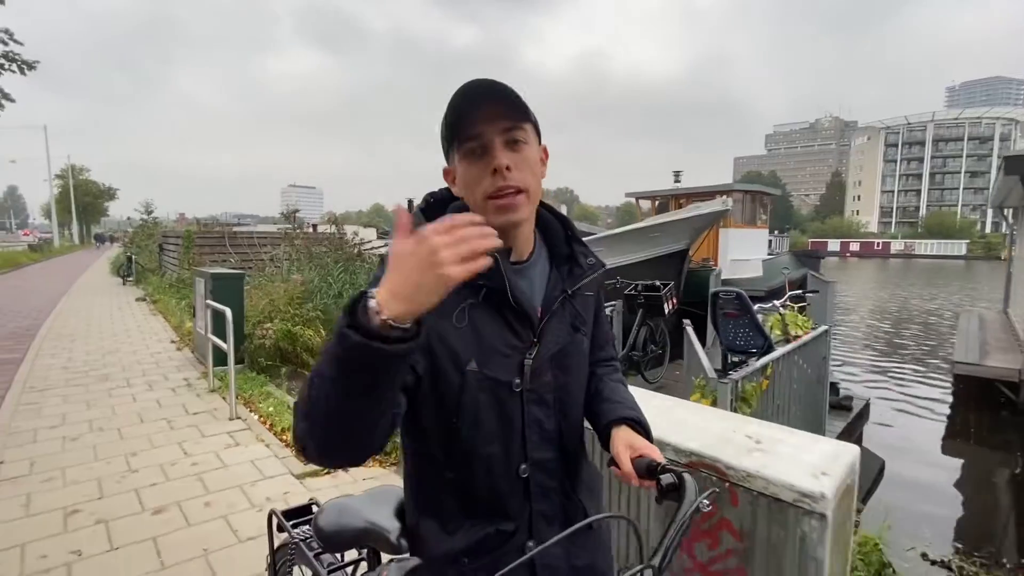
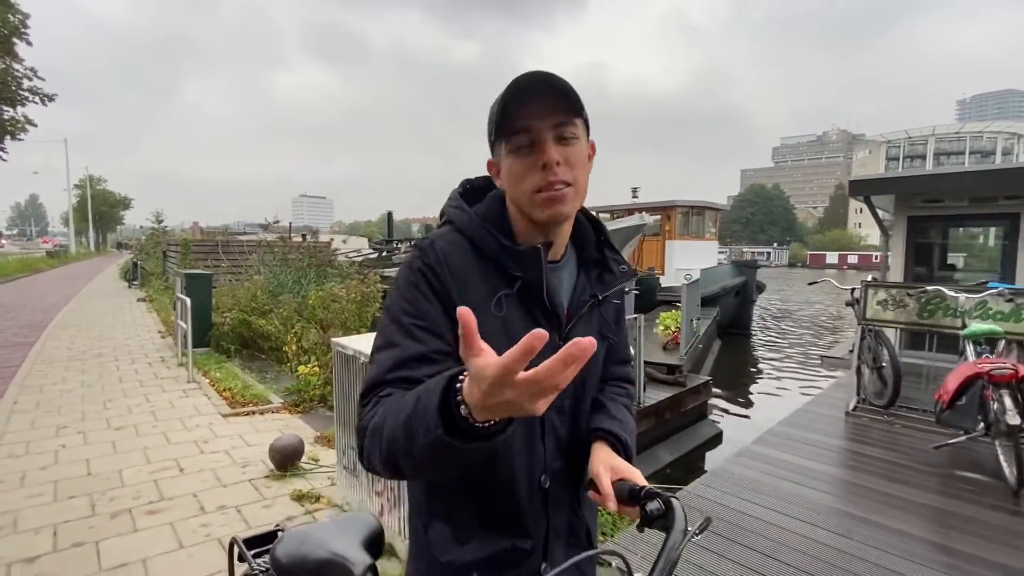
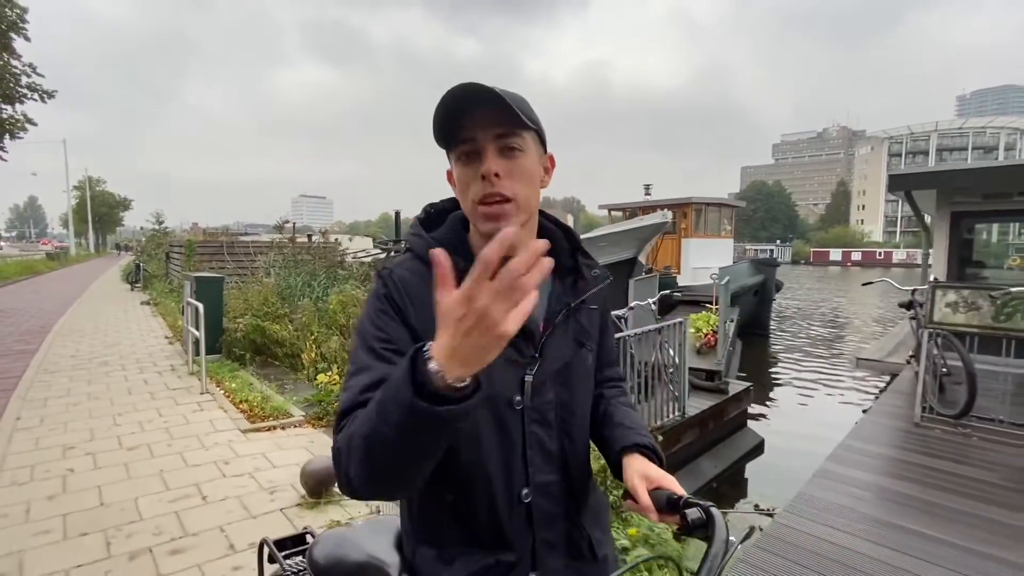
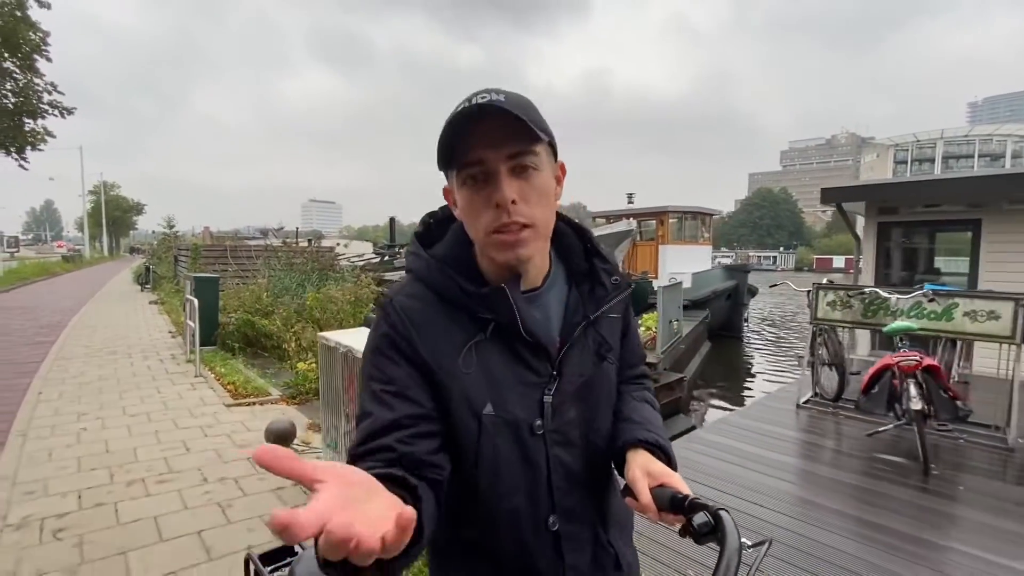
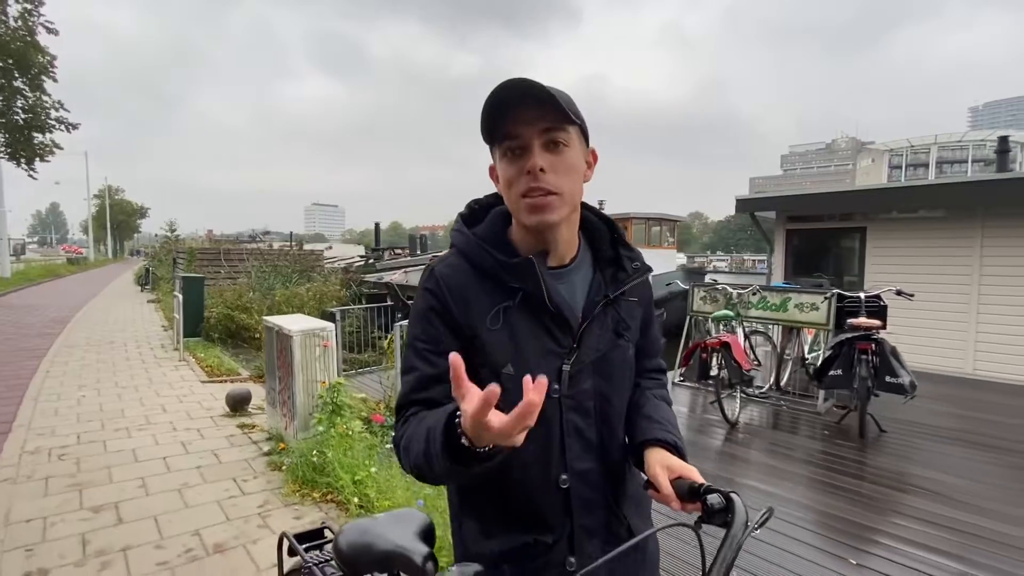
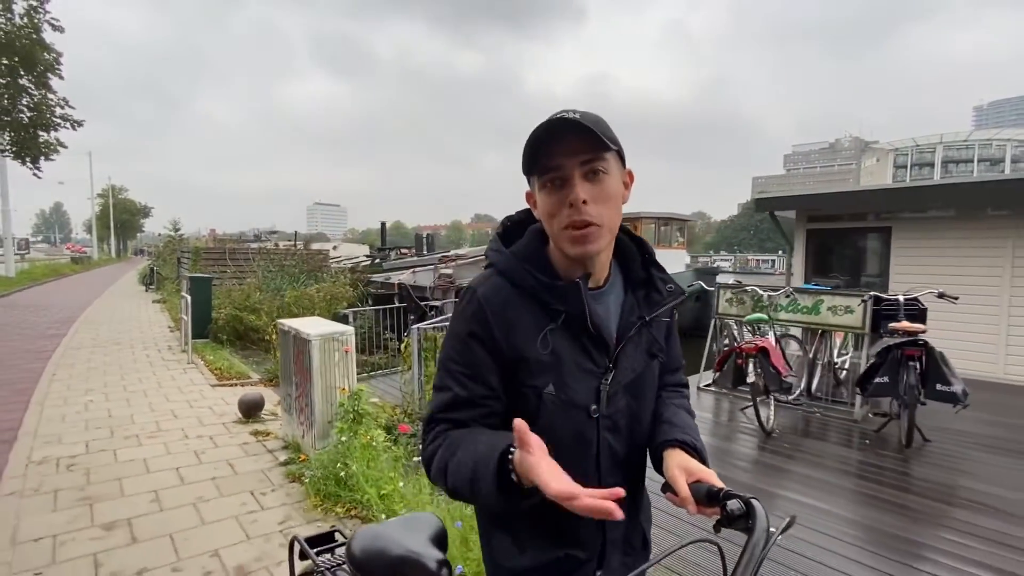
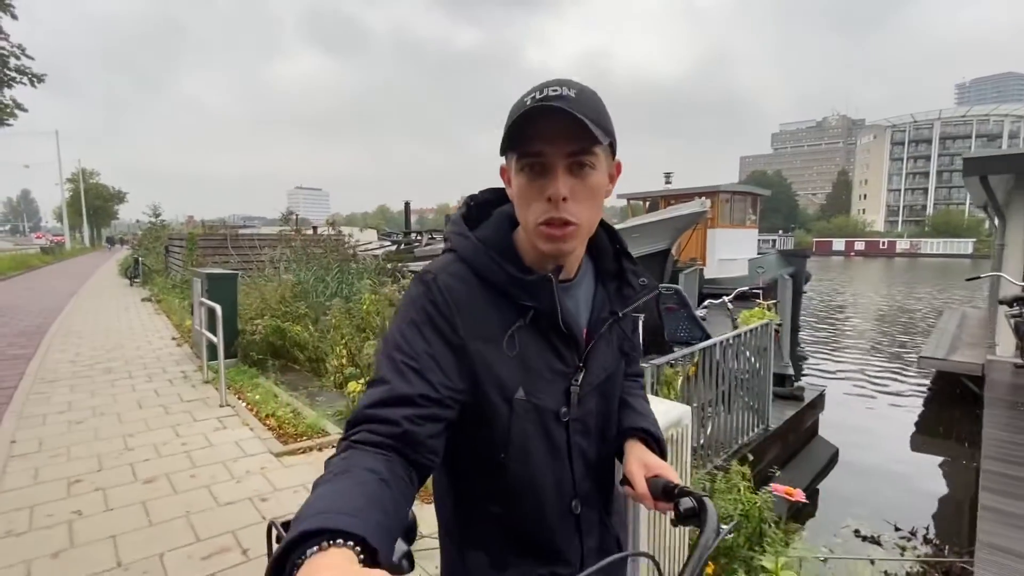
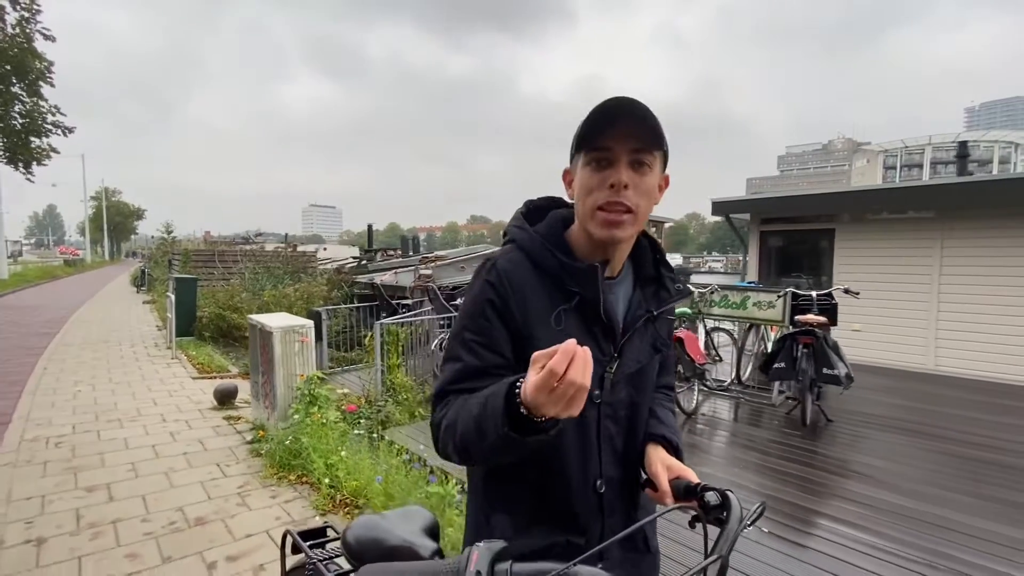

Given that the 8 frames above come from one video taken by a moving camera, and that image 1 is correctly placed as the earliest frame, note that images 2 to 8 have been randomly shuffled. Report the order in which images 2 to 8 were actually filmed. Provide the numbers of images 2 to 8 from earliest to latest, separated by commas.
7, 3, 2, 4, 6, 5, 8
